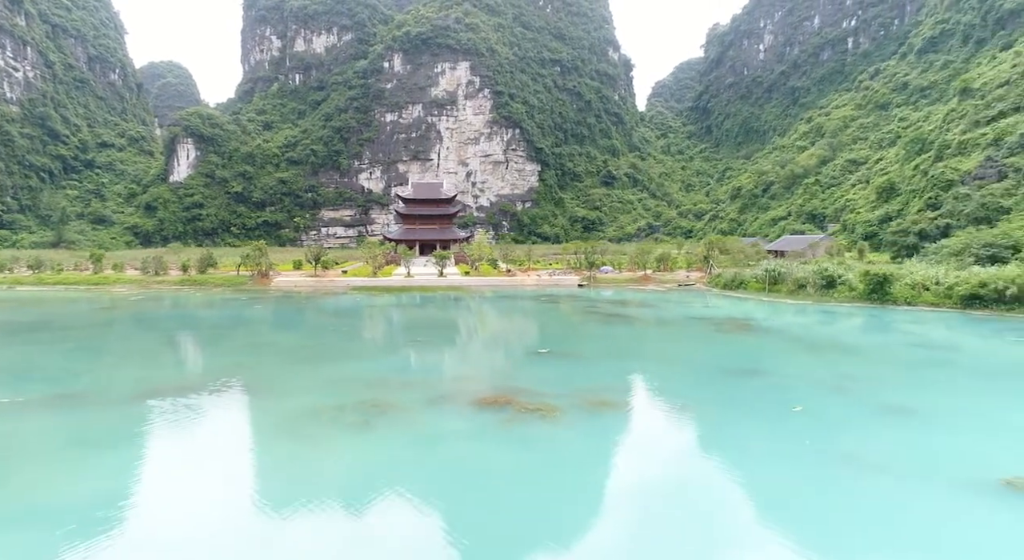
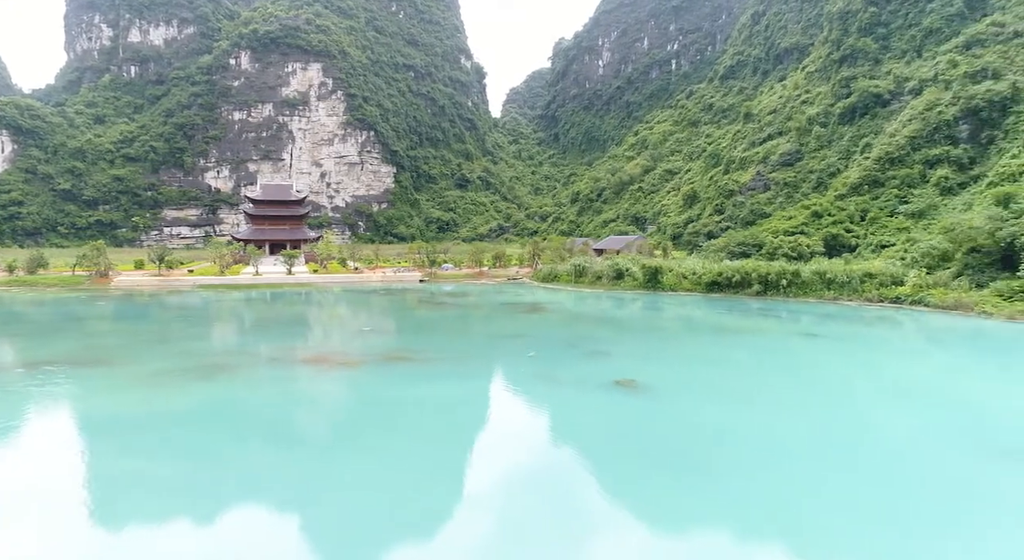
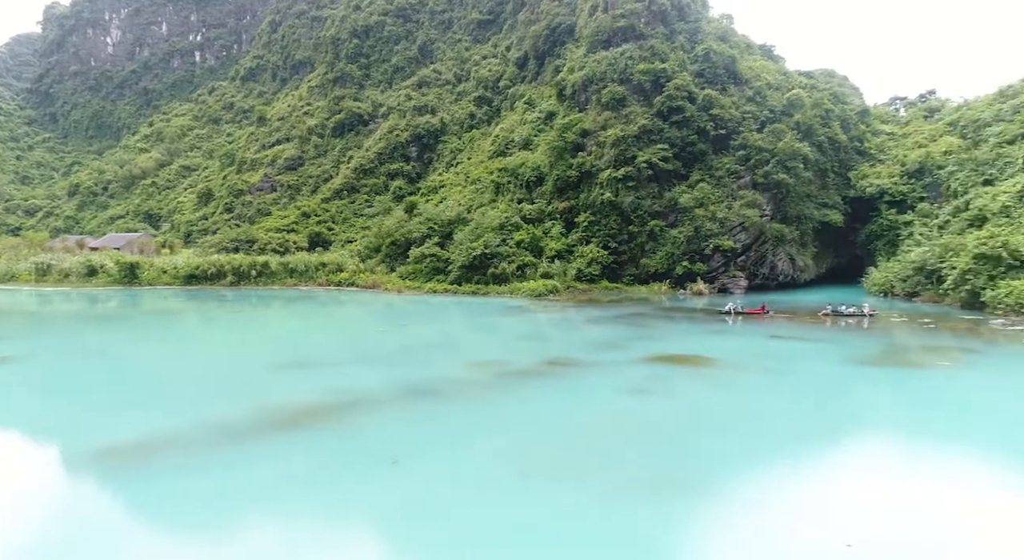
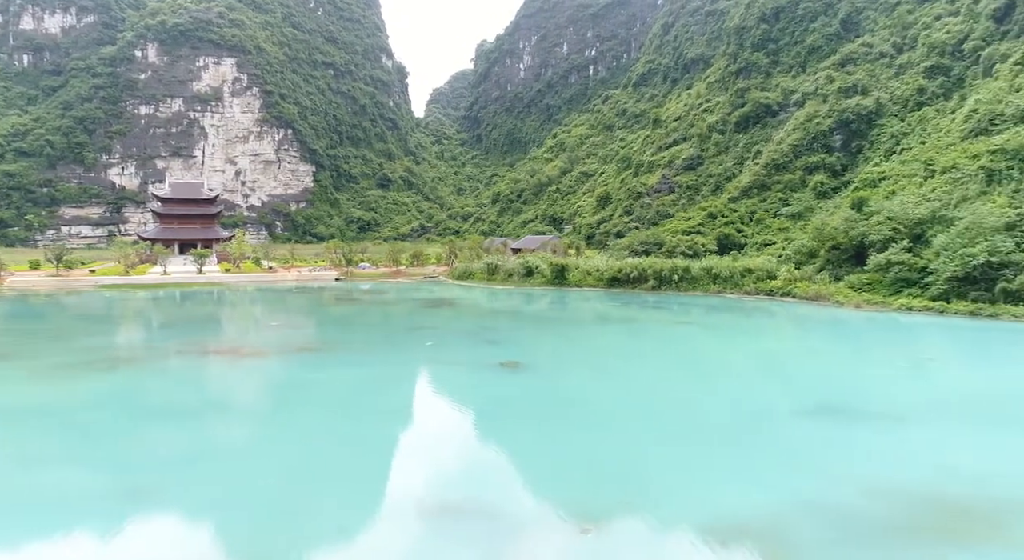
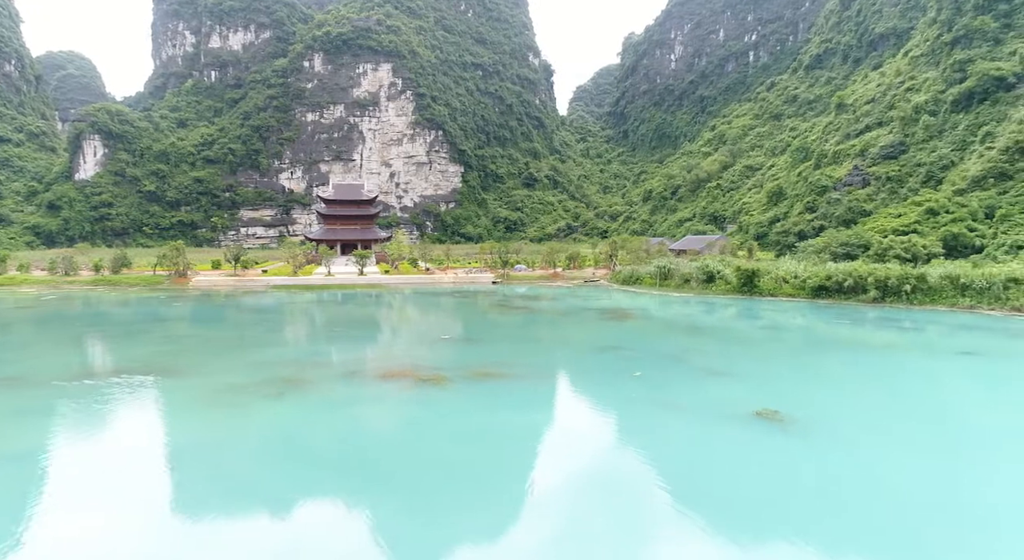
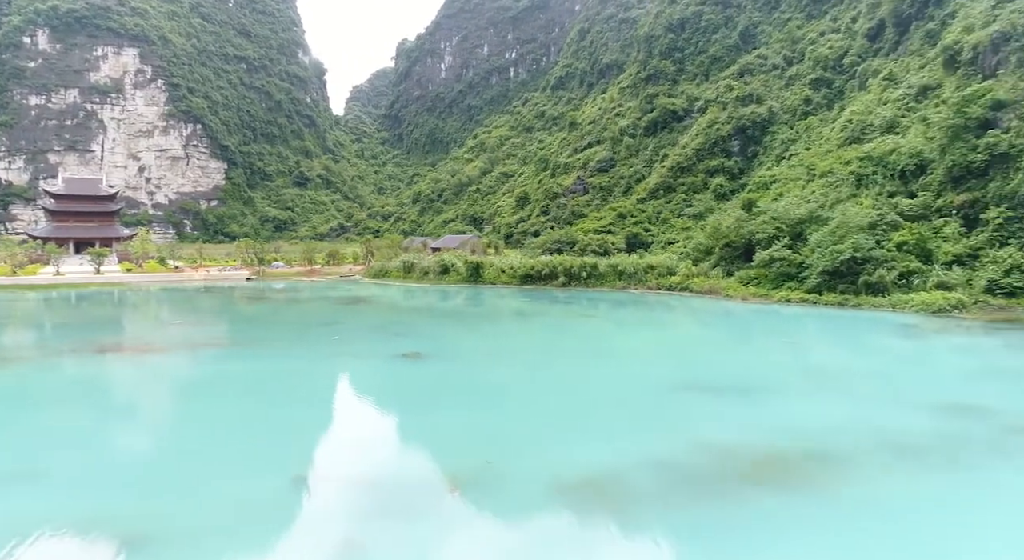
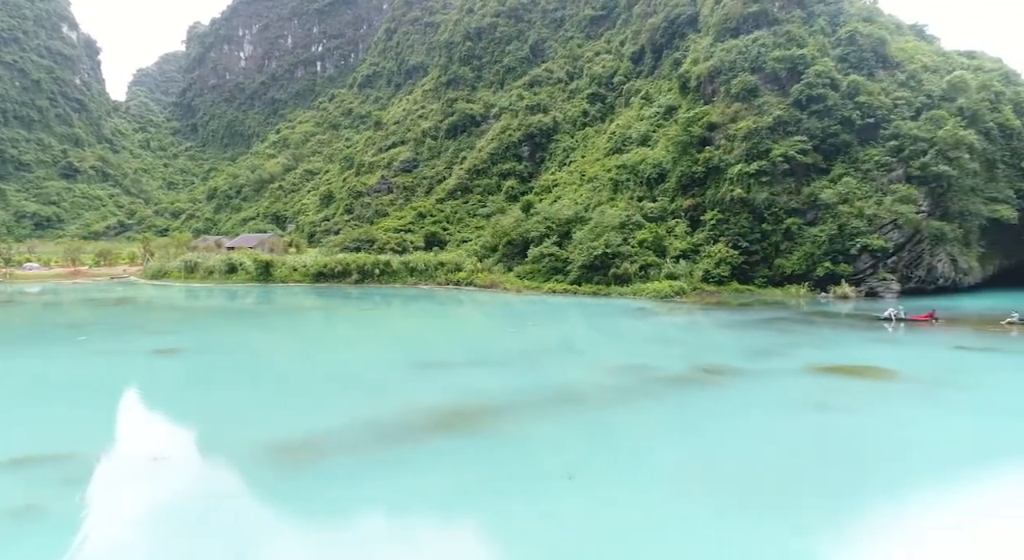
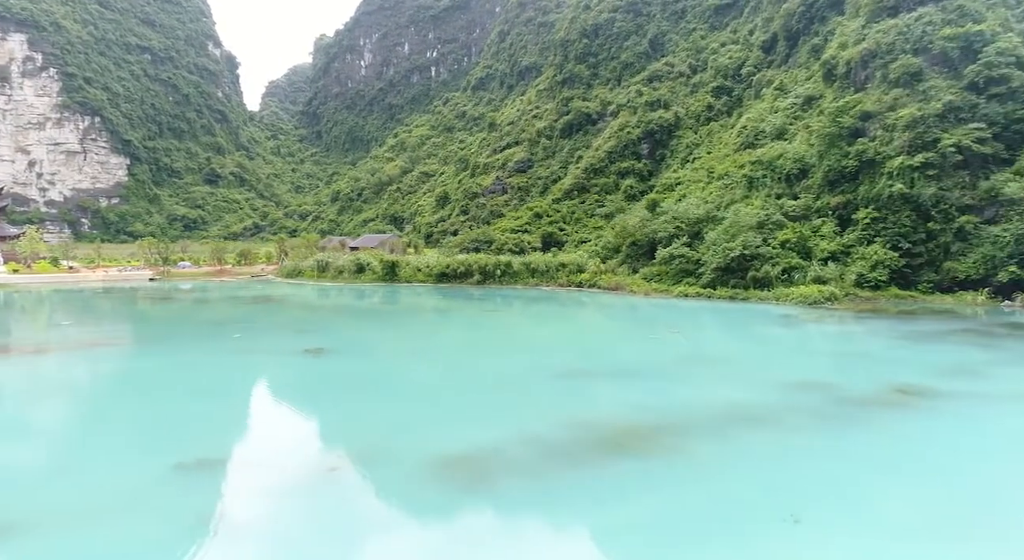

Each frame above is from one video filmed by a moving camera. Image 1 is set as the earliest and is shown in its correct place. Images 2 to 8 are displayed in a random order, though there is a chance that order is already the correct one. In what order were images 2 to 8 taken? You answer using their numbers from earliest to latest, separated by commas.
5, 2, 4, 6, 8, 7, 3
